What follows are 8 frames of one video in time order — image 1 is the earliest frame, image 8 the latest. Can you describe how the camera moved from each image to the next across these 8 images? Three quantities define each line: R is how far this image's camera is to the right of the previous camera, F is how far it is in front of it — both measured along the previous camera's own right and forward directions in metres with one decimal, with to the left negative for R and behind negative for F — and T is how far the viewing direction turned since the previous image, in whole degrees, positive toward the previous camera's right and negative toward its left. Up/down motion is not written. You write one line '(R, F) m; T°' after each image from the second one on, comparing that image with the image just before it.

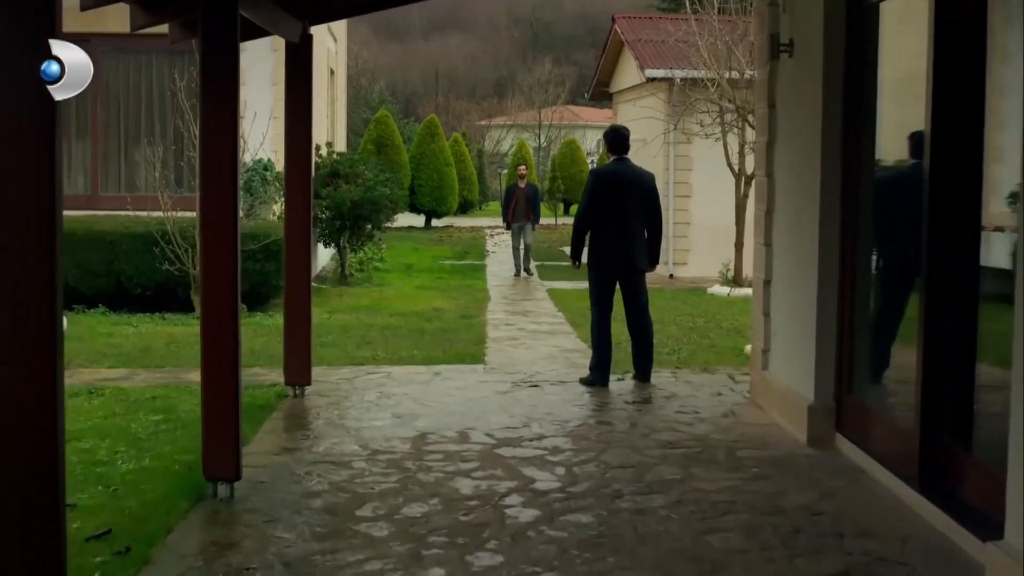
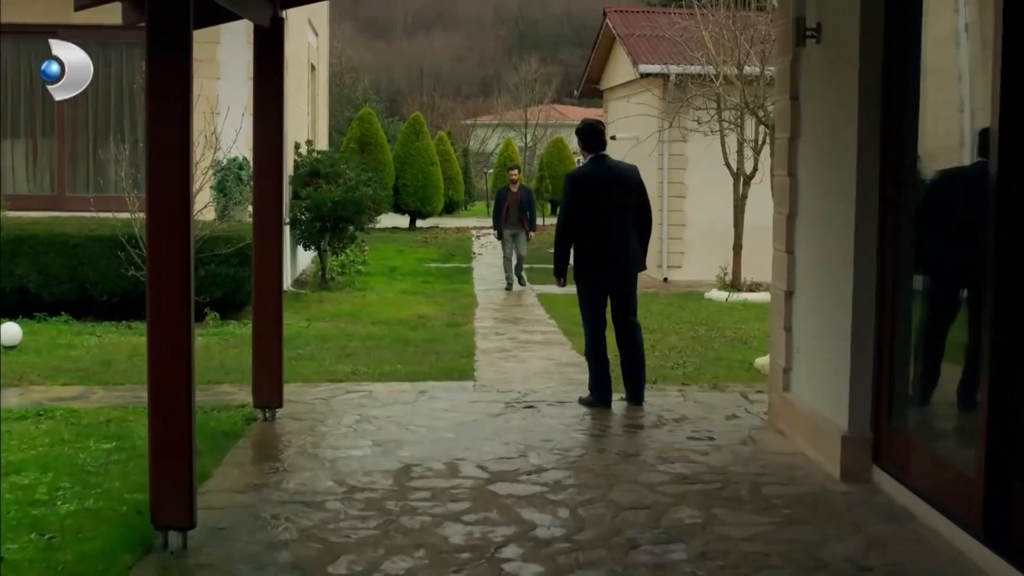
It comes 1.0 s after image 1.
(0.0, +0.7) m; +1°
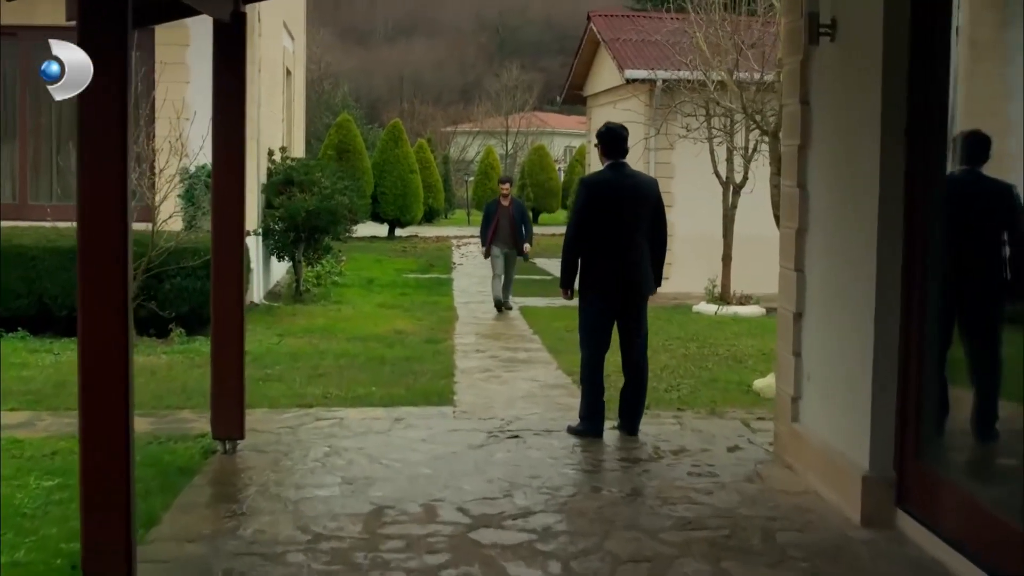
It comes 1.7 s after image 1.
(0.0, +0.6) m; +1°
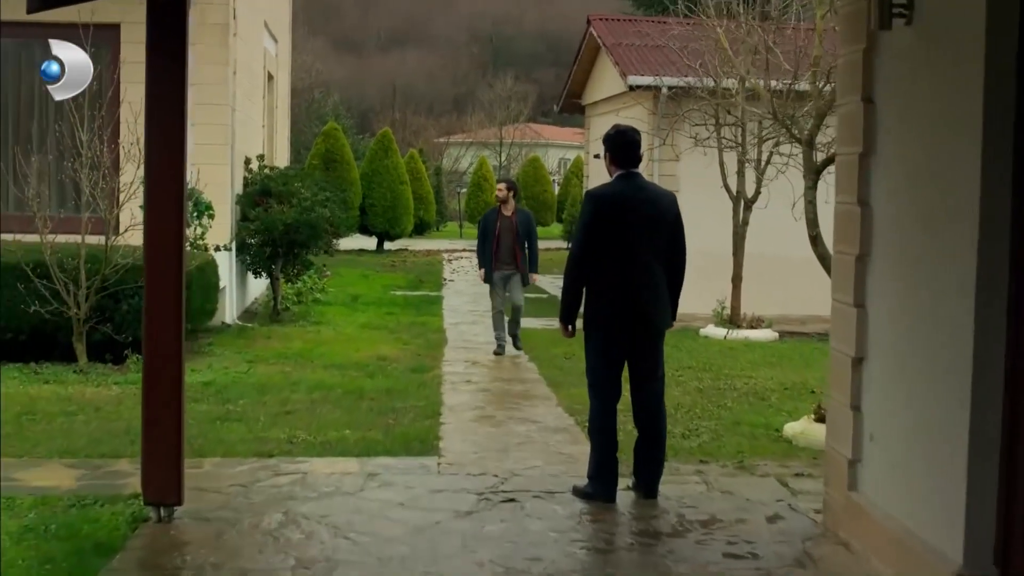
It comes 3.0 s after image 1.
(0.0, +1.1) m; 0°
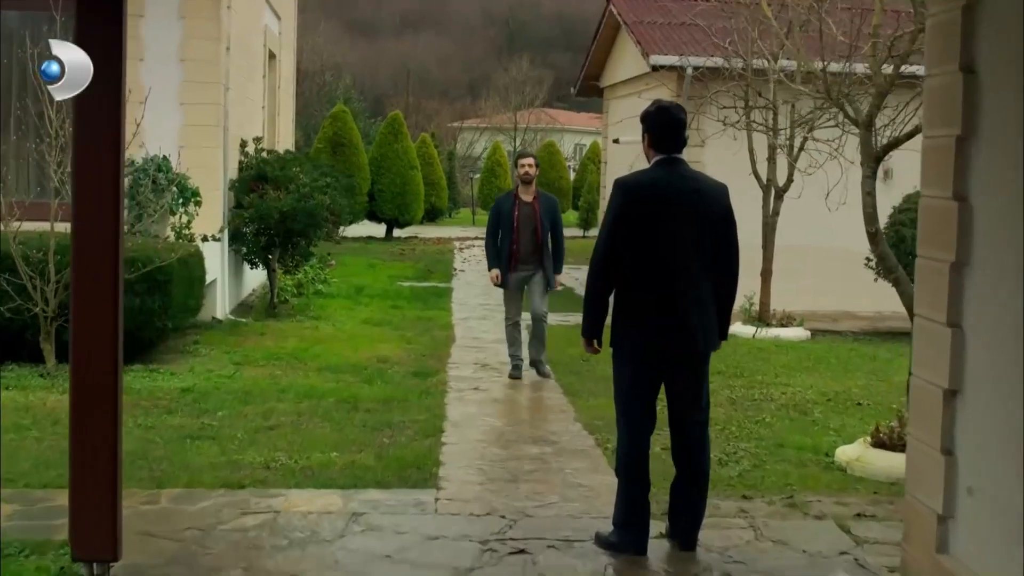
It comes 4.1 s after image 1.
(0.0, +0.9) m; 0°
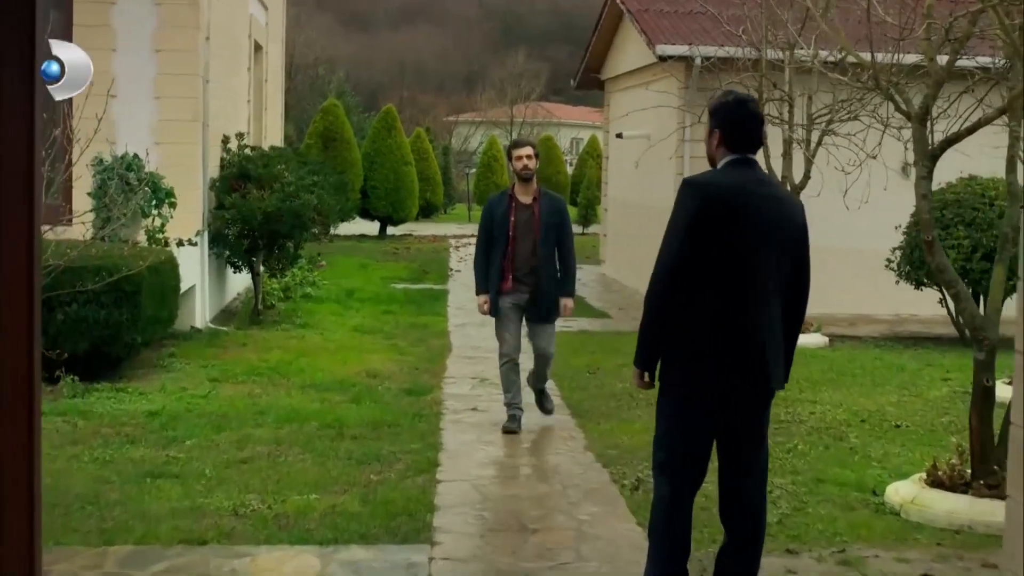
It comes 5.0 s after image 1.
(0.0, +0.8) m; 0°
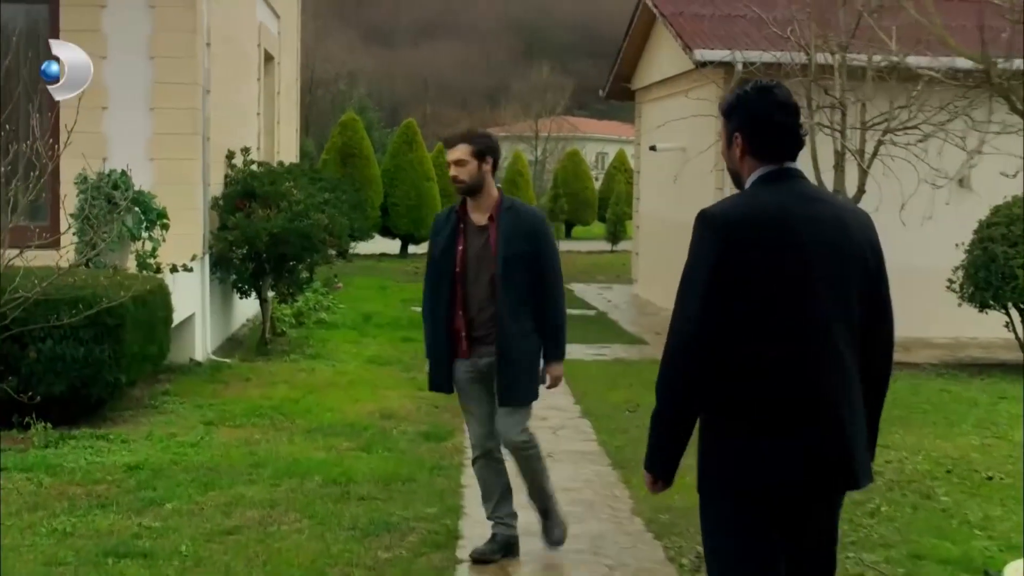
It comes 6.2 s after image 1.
(0.0, +1.0) m; -1°
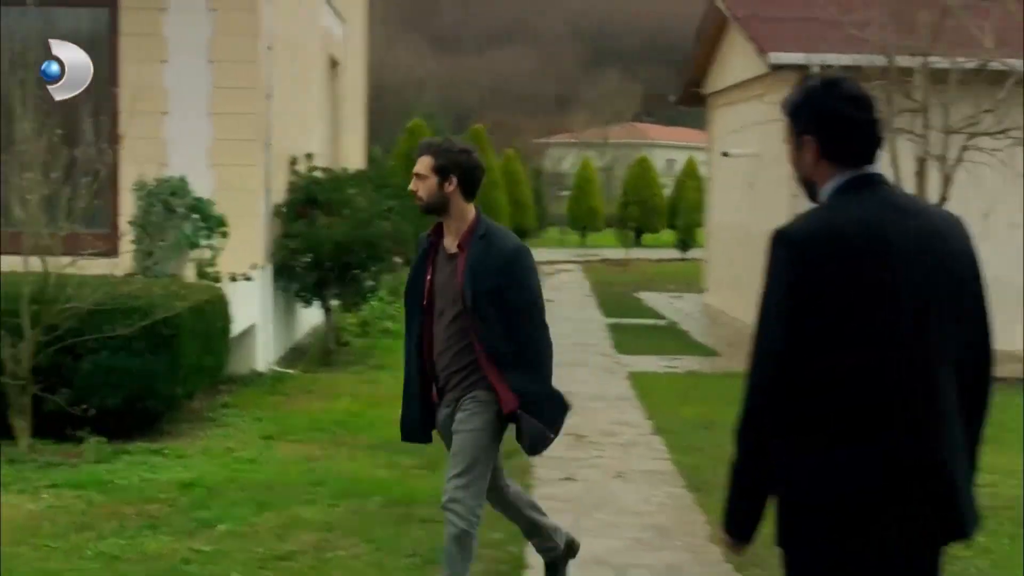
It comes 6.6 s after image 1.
(0.0, +0.3) m; -2°
